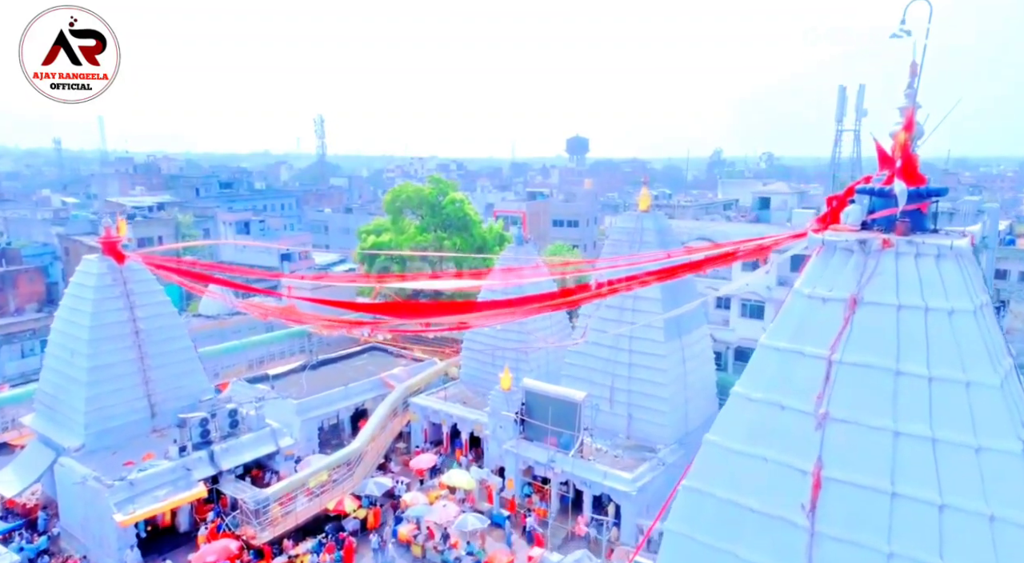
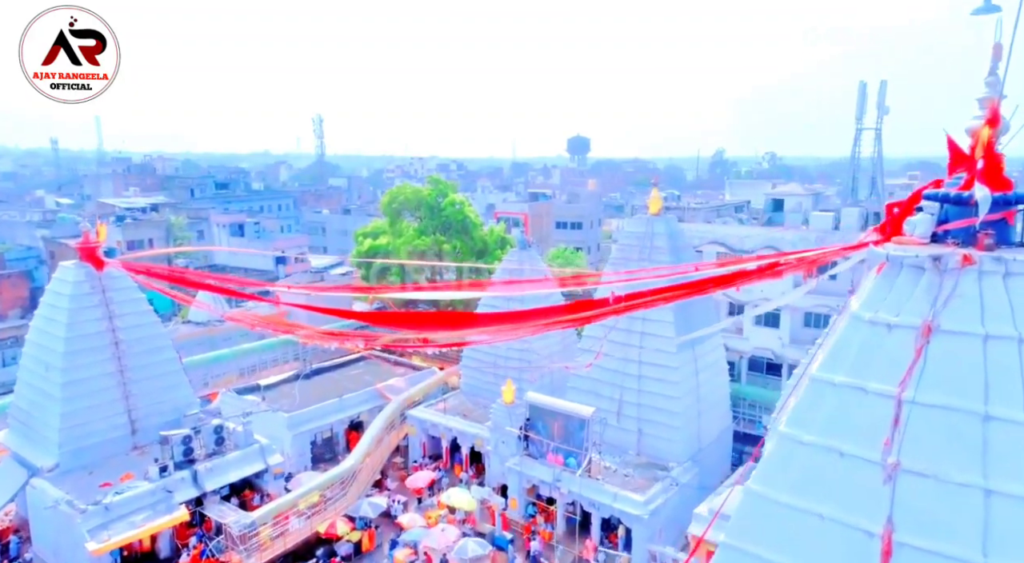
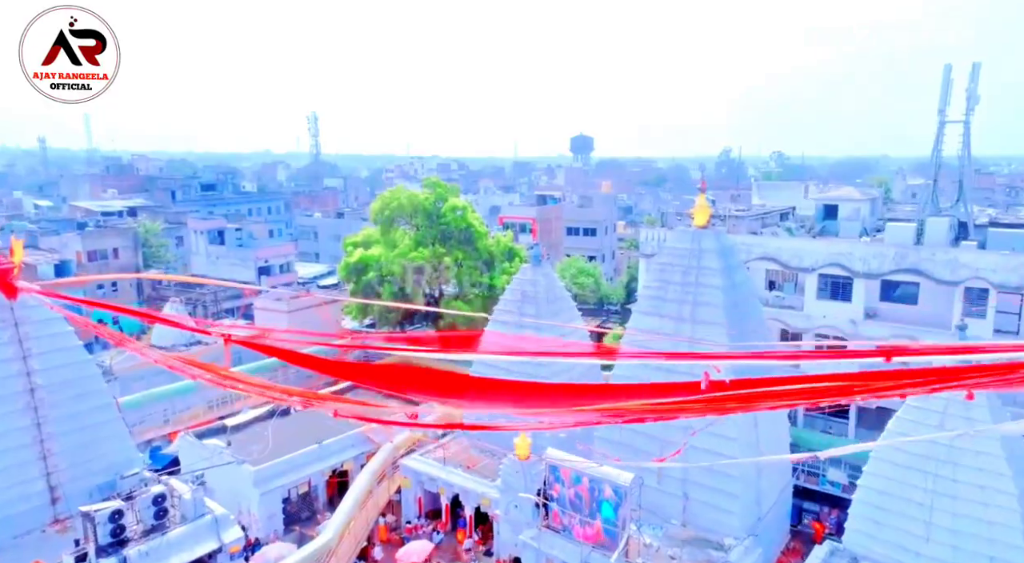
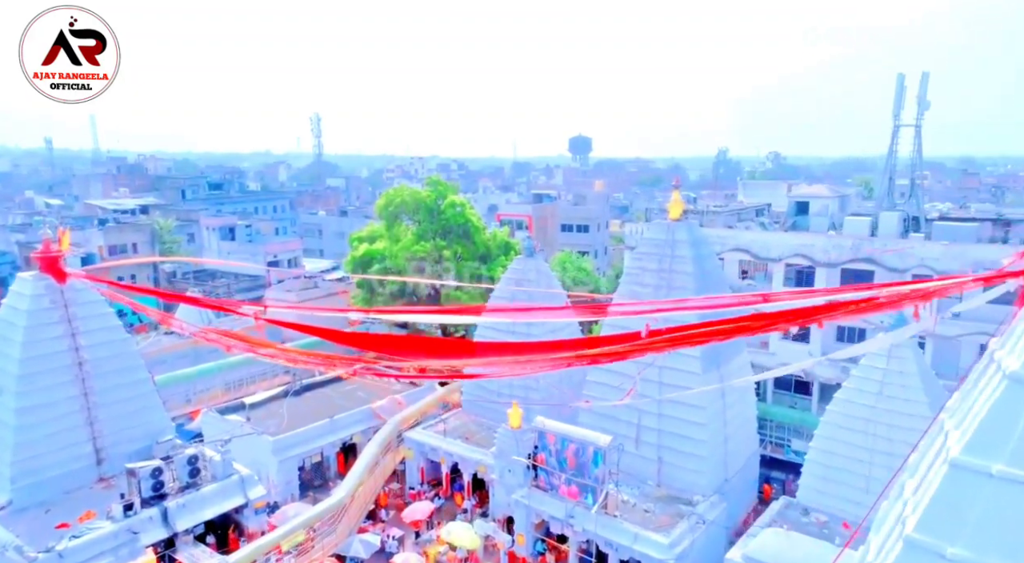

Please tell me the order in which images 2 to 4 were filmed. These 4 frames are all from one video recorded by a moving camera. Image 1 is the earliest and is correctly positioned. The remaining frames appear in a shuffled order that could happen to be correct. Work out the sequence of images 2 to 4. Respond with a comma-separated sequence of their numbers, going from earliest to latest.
2, 4, 3
